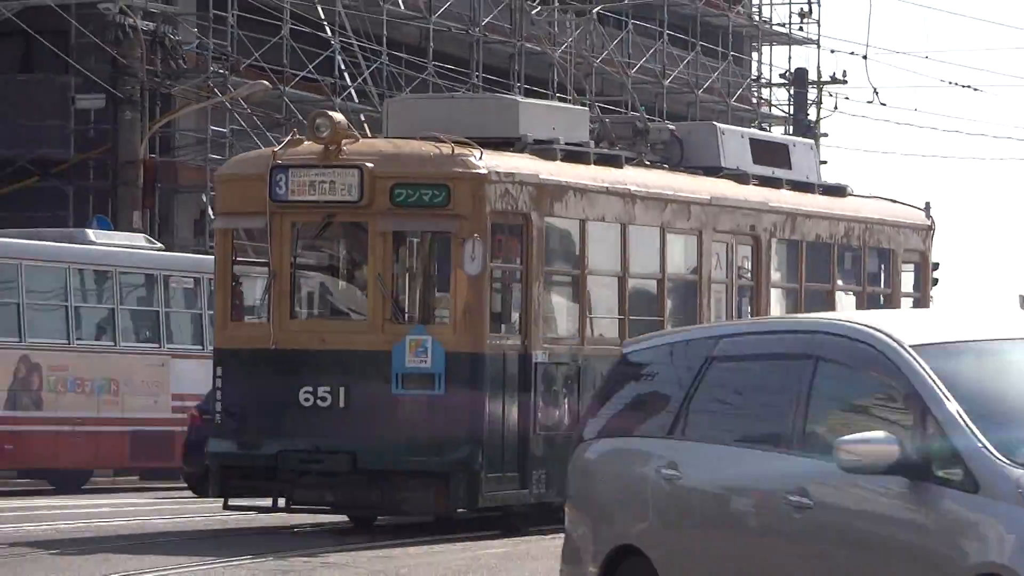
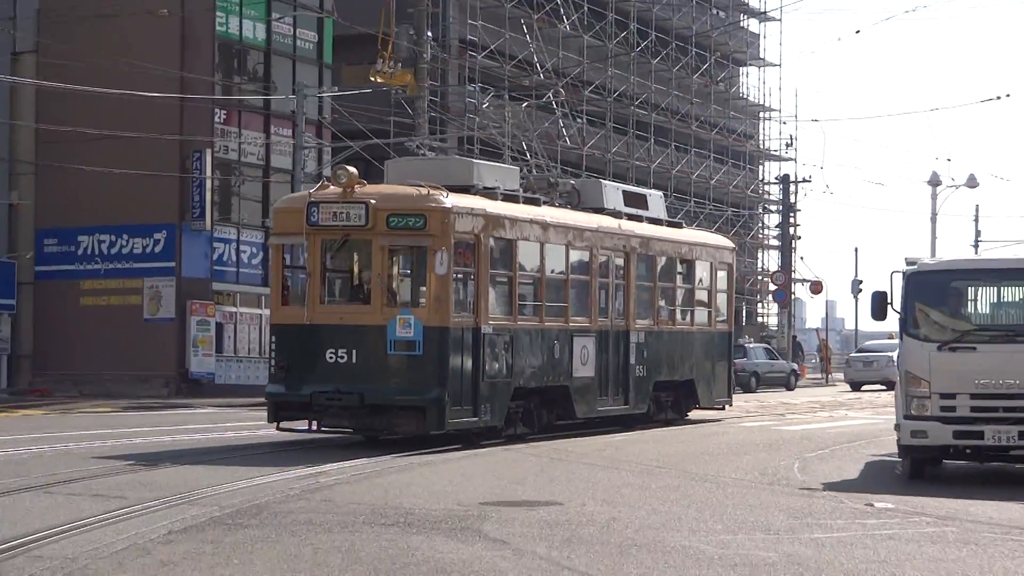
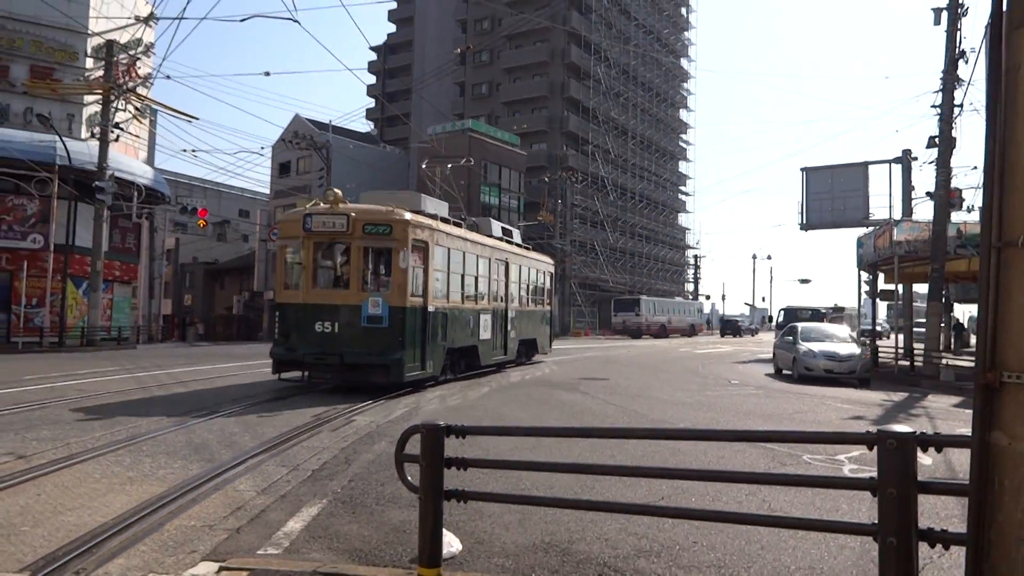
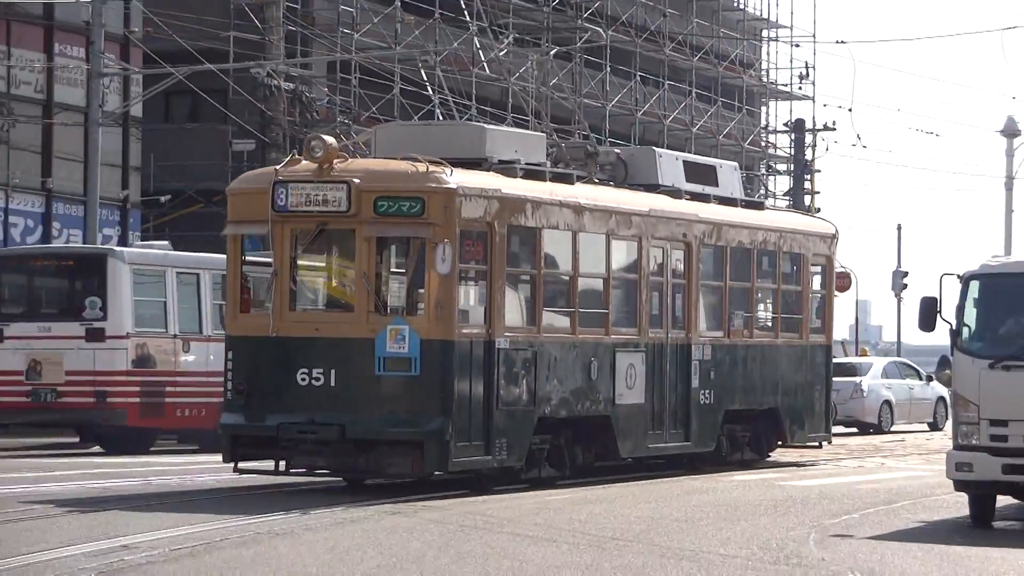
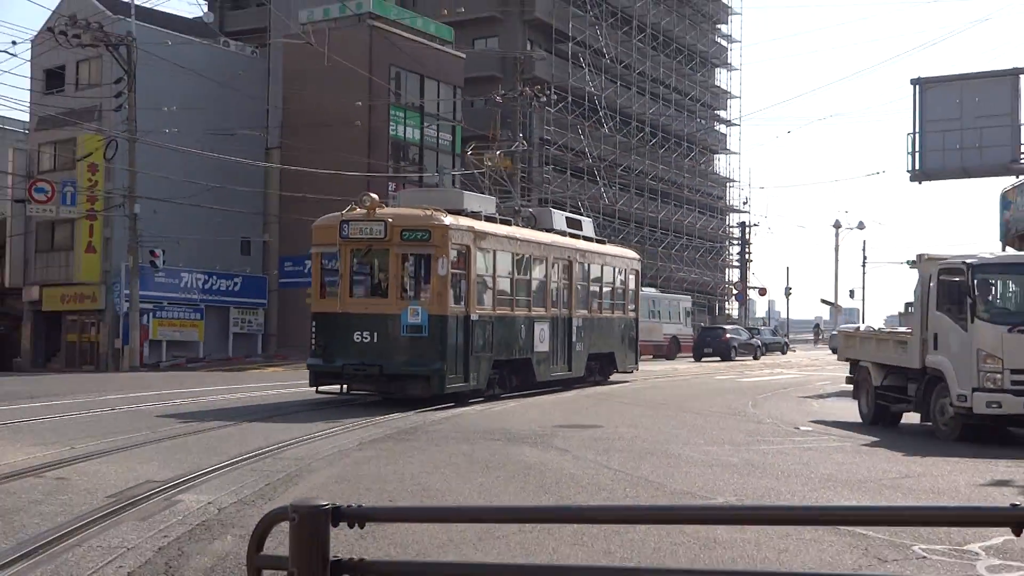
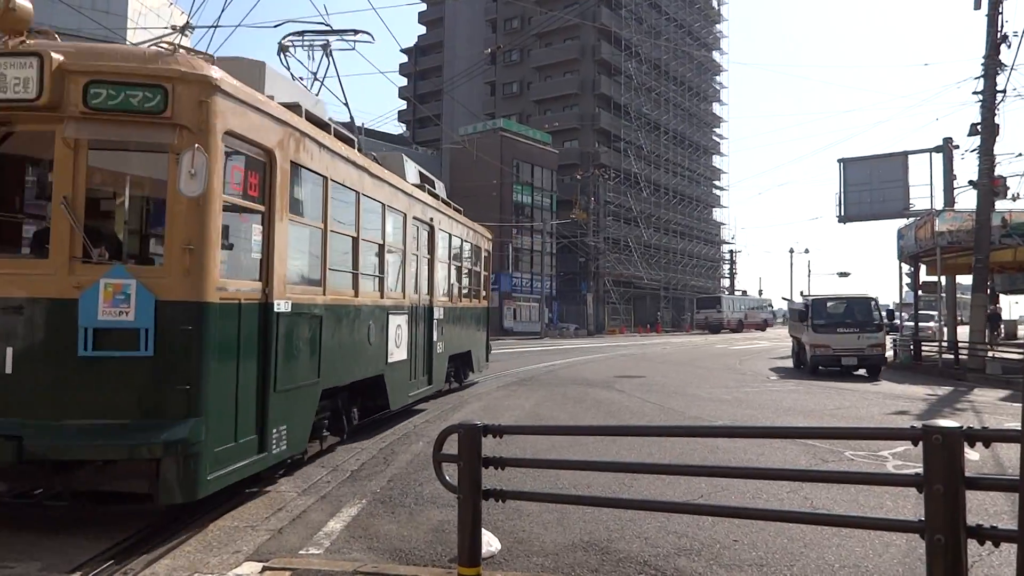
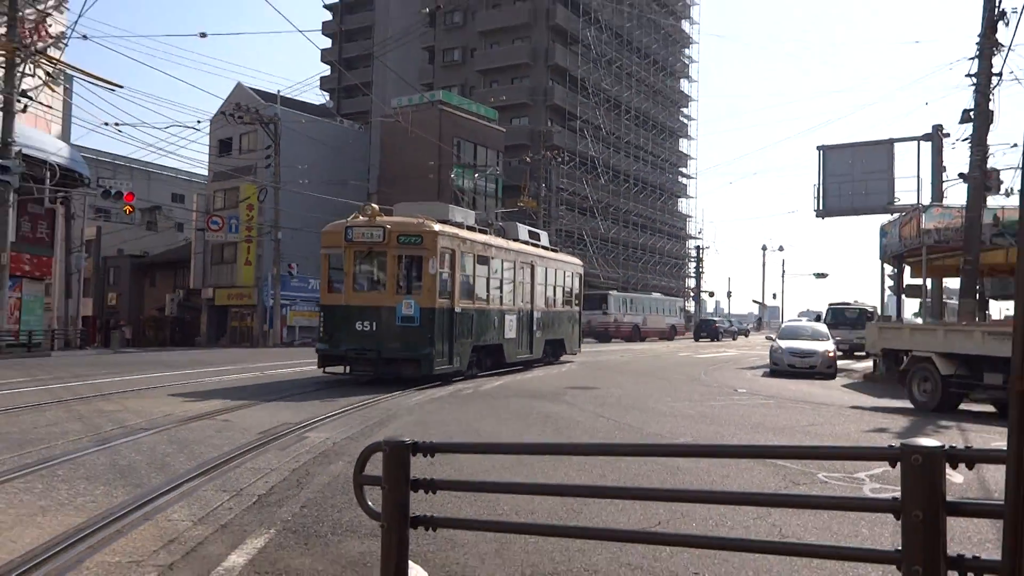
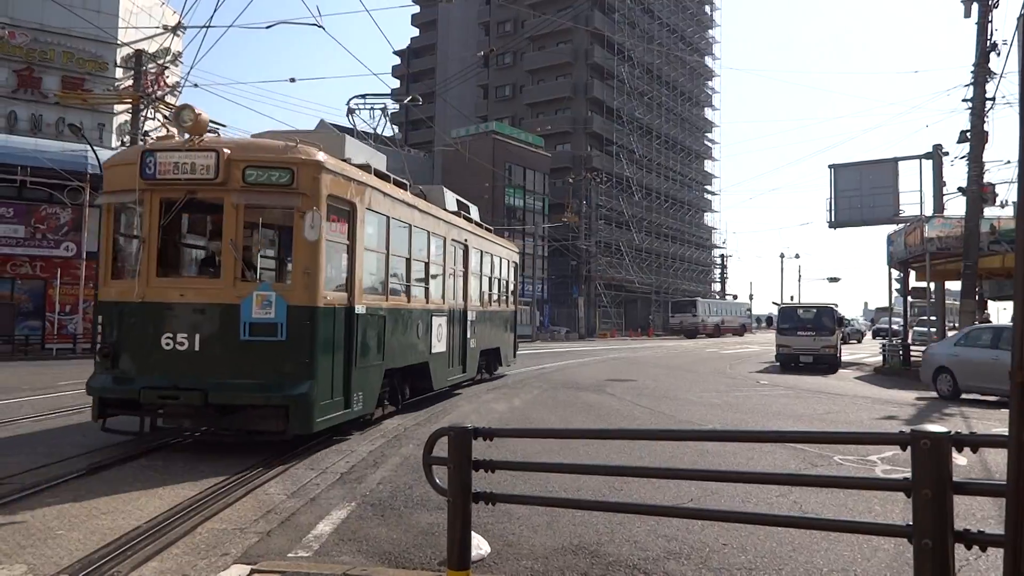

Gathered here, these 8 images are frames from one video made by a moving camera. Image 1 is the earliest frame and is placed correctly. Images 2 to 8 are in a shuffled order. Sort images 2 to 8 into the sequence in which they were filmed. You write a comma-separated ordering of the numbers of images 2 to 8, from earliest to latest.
4, 2, 5, 7, 3, 8, 6
